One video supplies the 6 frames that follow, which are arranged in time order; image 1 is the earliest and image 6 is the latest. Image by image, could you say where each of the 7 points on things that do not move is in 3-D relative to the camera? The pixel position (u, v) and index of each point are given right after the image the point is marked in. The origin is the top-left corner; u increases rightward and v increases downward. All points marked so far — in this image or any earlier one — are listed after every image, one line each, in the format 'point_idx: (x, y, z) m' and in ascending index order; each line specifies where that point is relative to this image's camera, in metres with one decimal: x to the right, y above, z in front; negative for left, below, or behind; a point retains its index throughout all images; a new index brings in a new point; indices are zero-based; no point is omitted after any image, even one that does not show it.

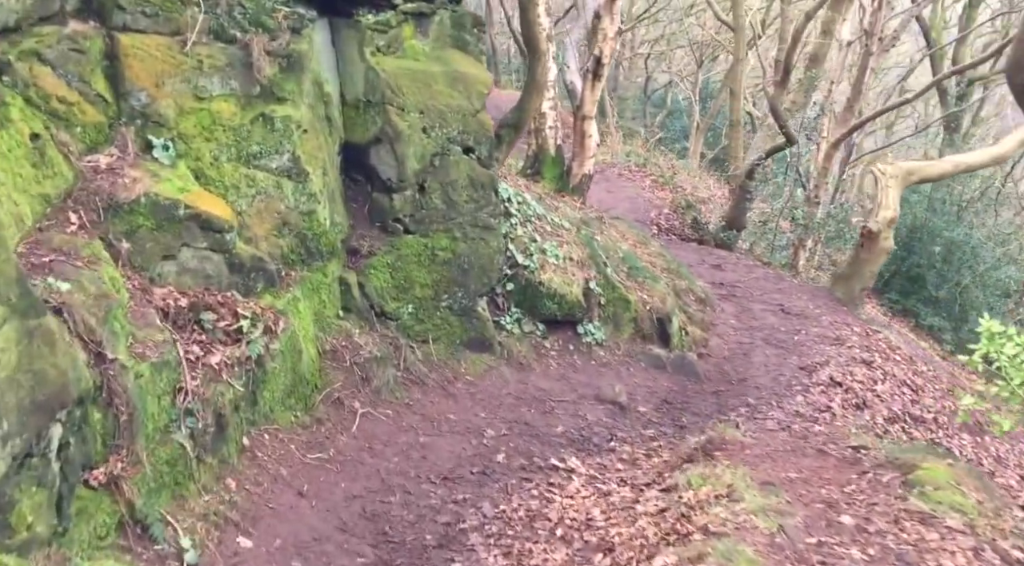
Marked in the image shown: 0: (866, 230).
0: (+5.0, +0.8, +12.0) m
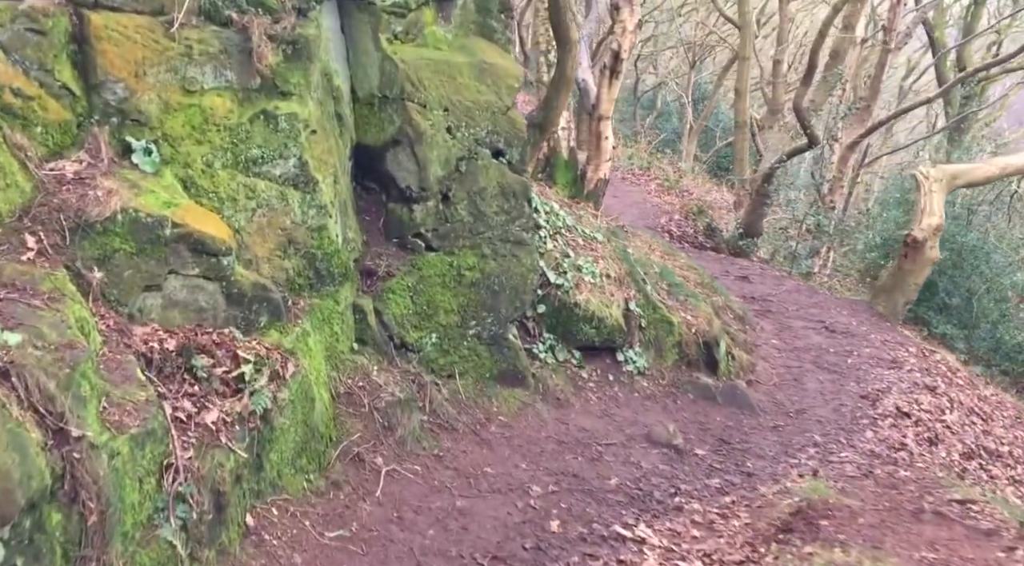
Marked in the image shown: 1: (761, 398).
0: (+5.2, +0.6, +11.2) m
1: (+2.2, -1.0, +7.6) m
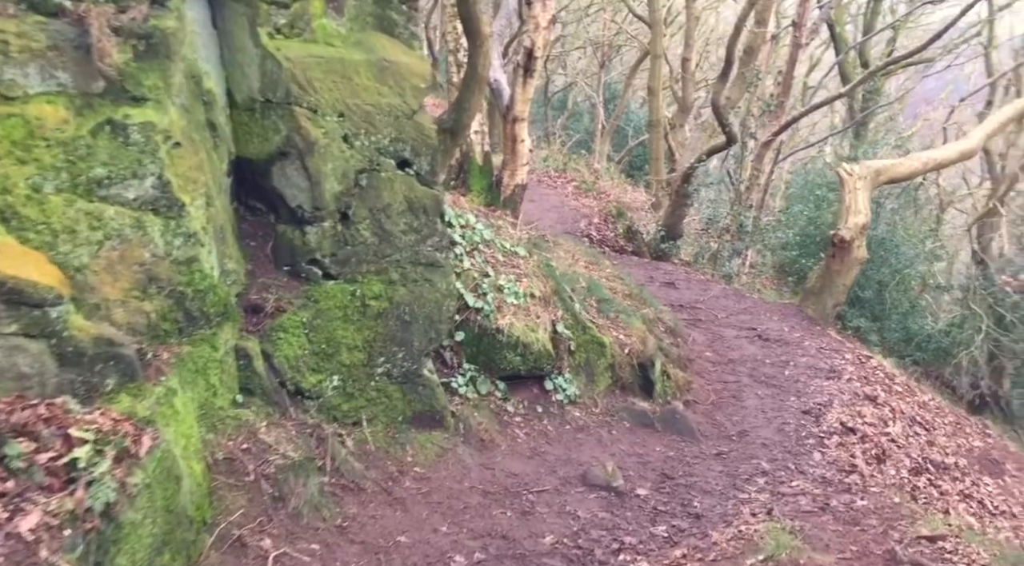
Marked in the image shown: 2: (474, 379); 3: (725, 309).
0: (+4.1, +0.6, +10.8) m
1: (+1.6, -1.1, +7.1) m
2: (-0.3, -0.7, +6.2) m
3: (+2.7, -0.3, +10.7) m
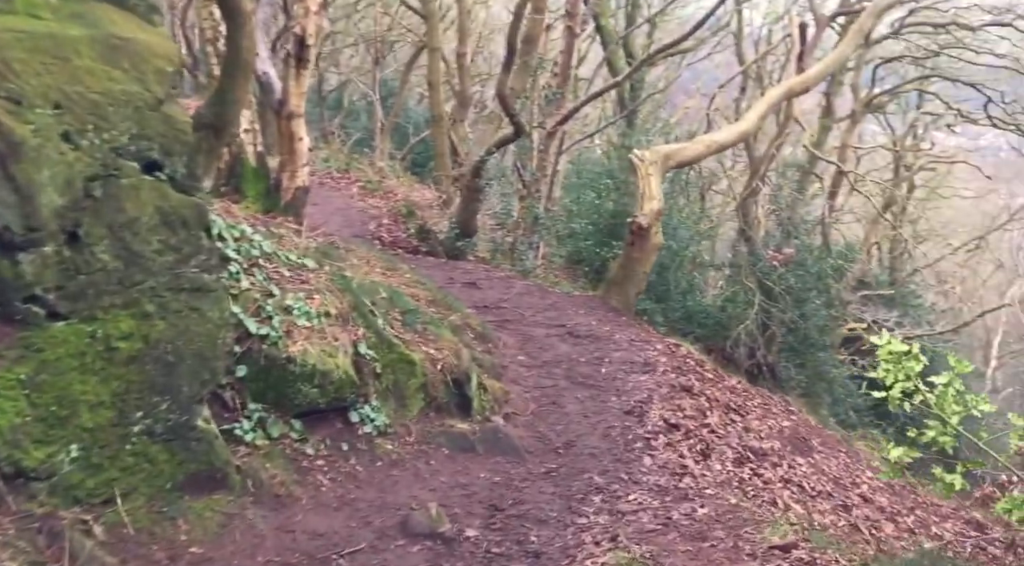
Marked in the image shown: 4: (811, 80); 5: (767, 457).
0: (+1.5, +0.7, +10.7) m
1: (+0.1, -1.2, +6.5) m
2: (-1.5, -0.8, +5.1) m
3: (+0.2, -0.3, +10.3) m
4: (+4.4, +3.0, +12.6) m
5: (+2.2, -1.5, +7.3) m
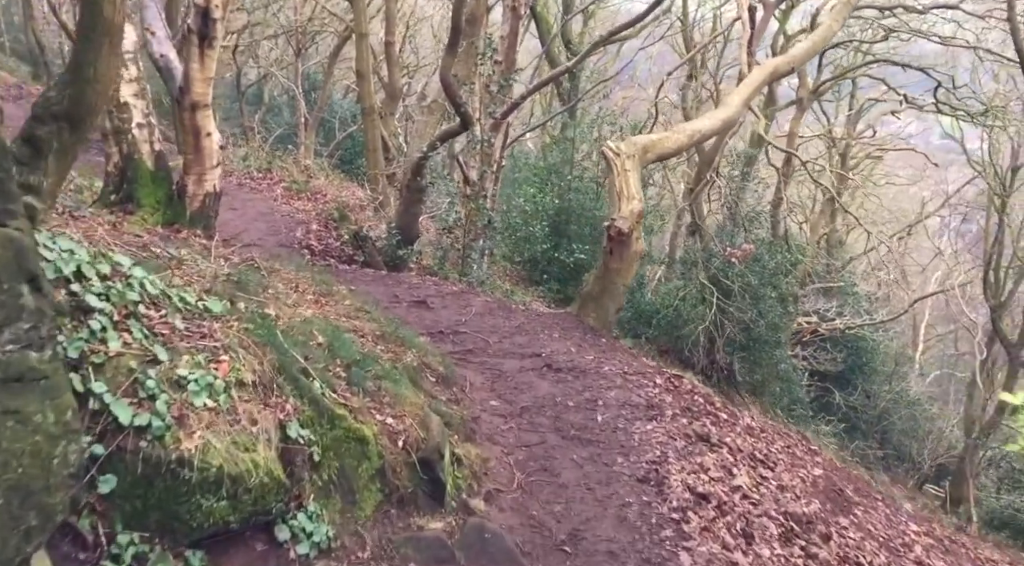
0: (+1.1, +0.5, +9.2) m
1: (0.0, -1.4, +4.8) m
2: (-1.5, -1.1, +3.4) m
3: (-0.2, -0.5, +8.6) m
4: (+3.7, +2.9, +11.2) m
5: (+2.0, -1.6, +5.8) m
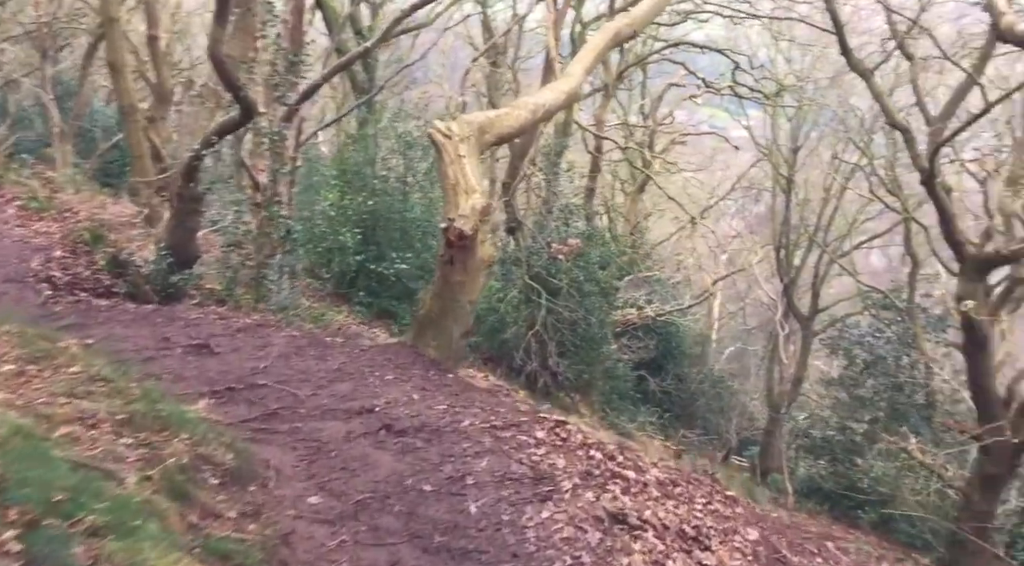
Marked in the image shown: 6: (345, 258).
0: (-0.5, +0.4, +7.2) m
1: (-0.4, -1.6, +2.7) m
2: (-1.6, -1.4, +1.0) m
3: (-1.5, -0.7, +6.4) m
4: (+1.4, +2.9, +9.8) m
5: (+1.3, -1.7, +4.2) m
6: (-2.5, +0.4, +12.7) m
